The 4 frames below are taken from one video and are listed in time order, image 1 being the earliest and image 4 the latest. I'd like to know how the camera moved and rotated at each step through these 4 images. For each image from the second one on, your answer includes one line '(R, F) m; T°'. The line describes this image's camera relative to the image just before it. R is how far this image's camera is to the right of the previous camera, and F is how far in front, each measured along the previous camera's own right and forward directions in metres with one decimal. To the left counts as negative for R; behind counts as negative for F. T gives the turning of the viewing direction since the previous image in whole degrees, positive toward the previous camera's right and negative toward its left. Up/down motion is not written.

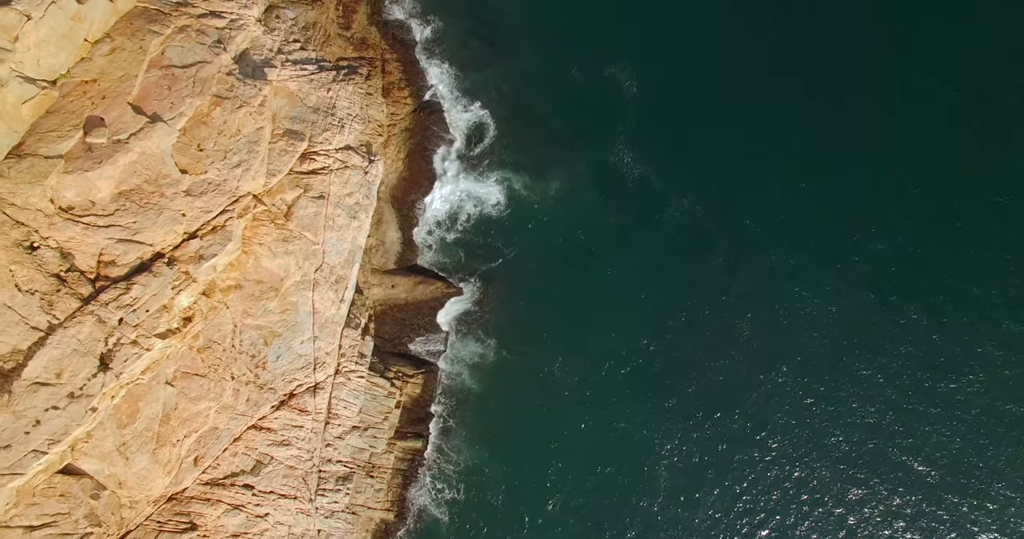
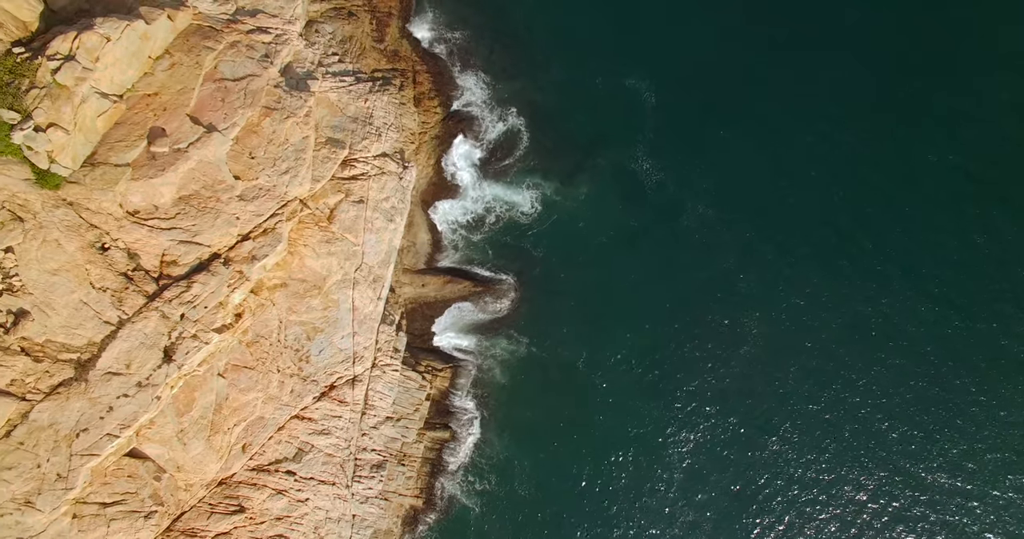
(-1.6, -2.6) m; 0°
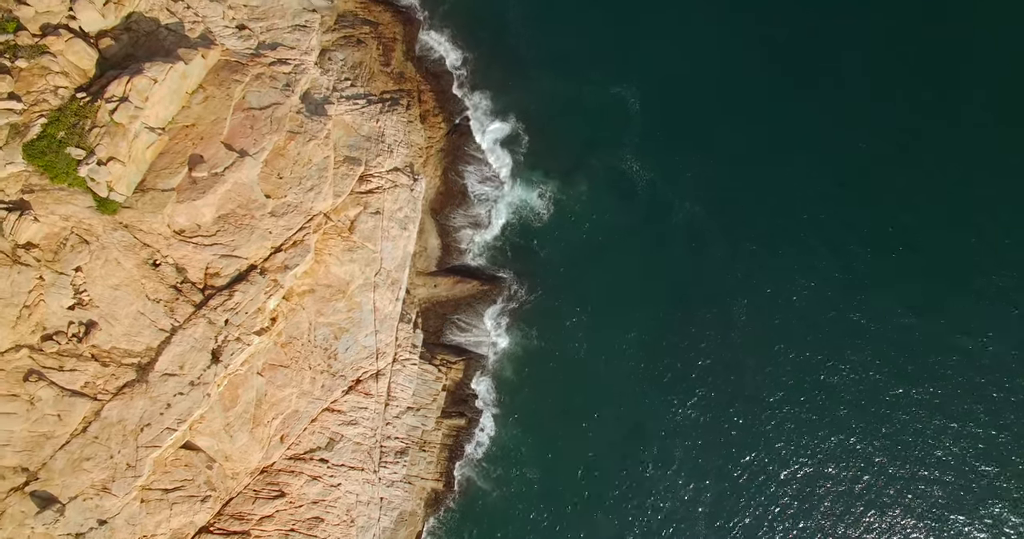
(-0.3, -4.3) m; 0°
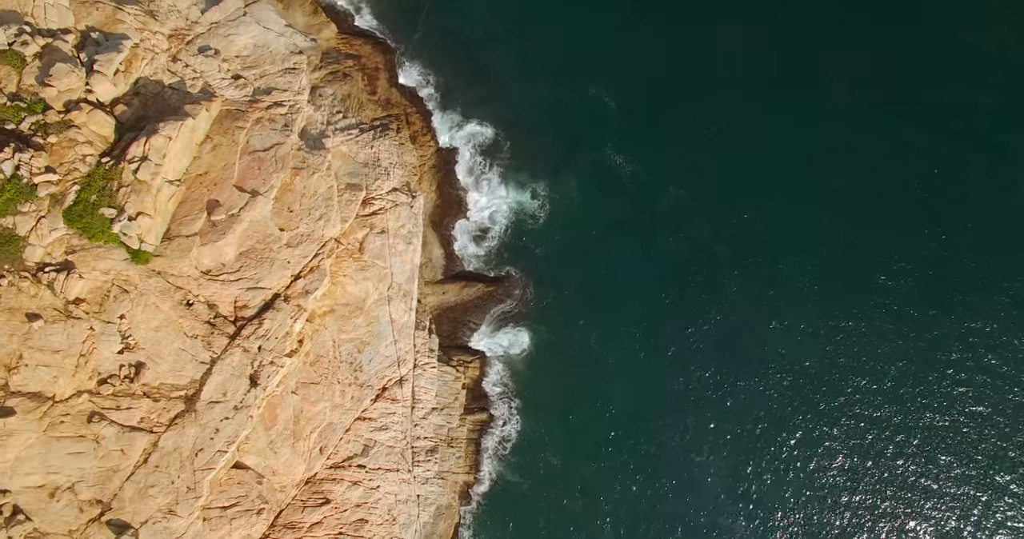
(+0.1, -3.4) m; 0°
